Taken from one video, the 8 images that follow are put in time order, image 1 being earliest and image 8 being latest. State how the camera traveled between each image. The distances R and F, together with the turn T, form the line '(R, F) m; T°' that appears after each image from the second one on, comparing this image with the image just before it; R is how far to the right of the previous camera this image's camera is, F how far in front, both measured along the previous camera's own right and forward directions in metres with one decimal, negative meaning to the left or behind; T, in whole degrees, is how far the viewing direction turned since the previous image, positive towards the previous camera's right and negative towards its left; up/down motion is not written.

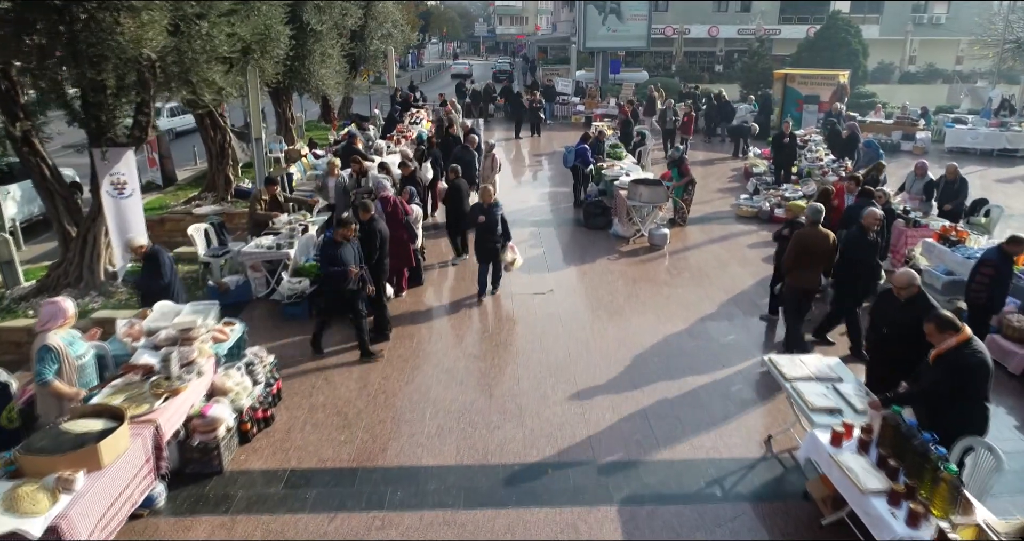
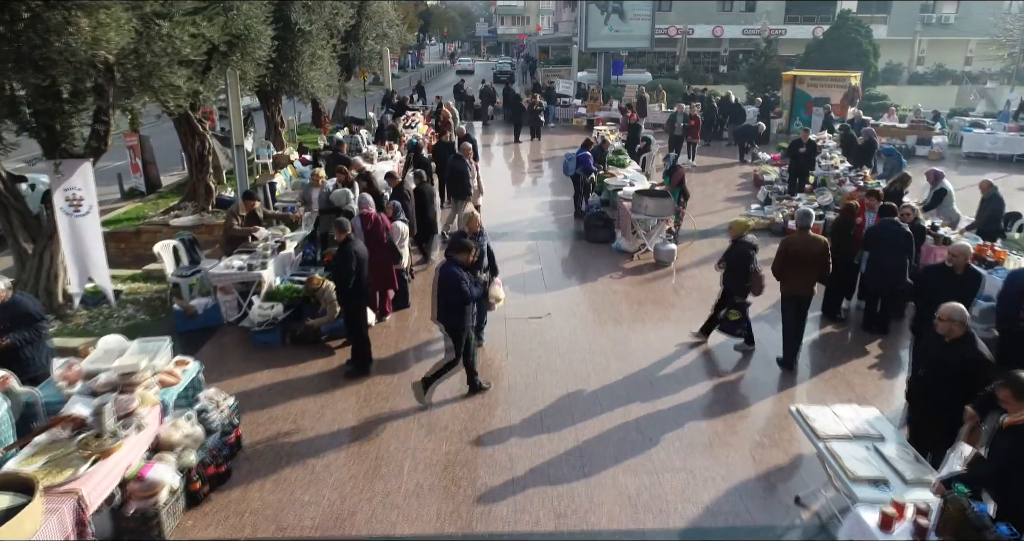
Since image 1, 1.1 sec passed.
(+0.1, +0.8) m; 0°
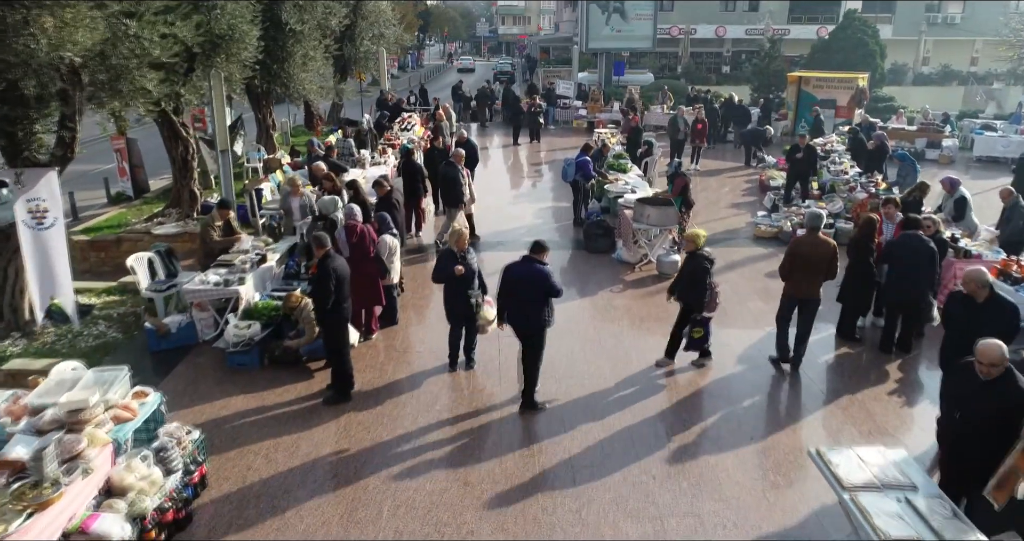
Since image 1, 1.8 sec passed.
(+0.1, +0.5) m; 0°
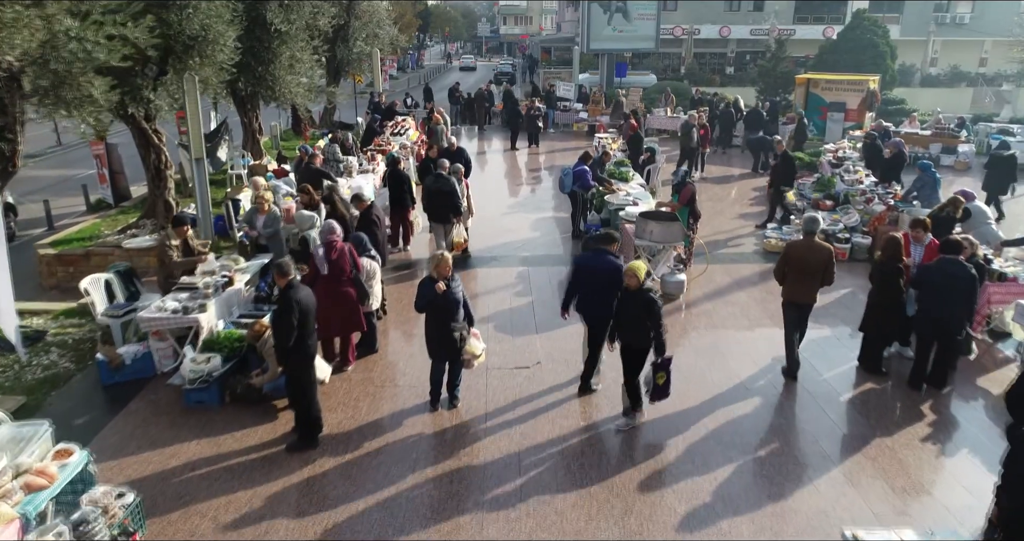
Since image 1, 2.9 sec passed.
(+0.1, +0.7) m; 0°
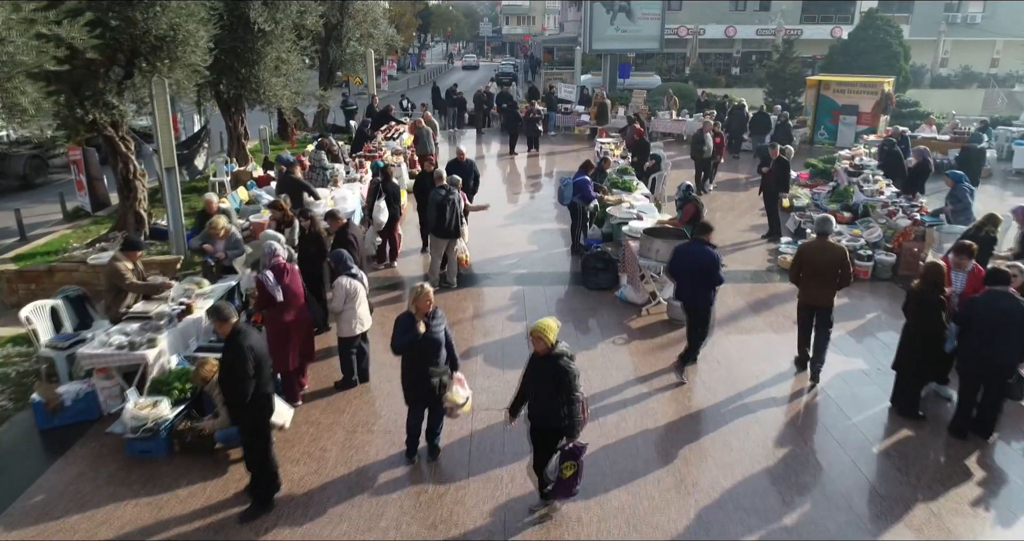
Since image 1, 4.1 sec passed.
(+0.1, +0.8) m; 0°
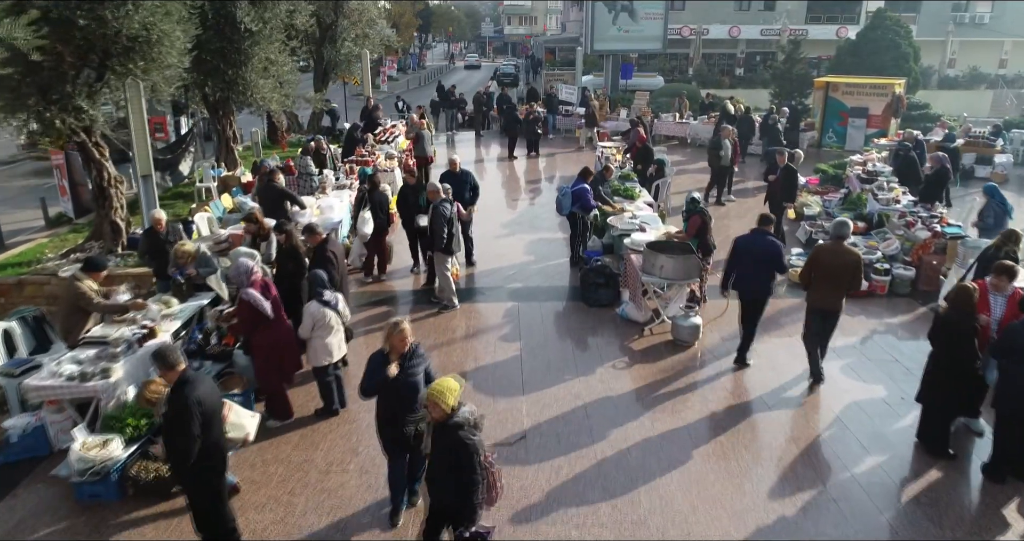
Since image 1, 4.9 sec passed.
(+0.1, +0.6) m; 0°
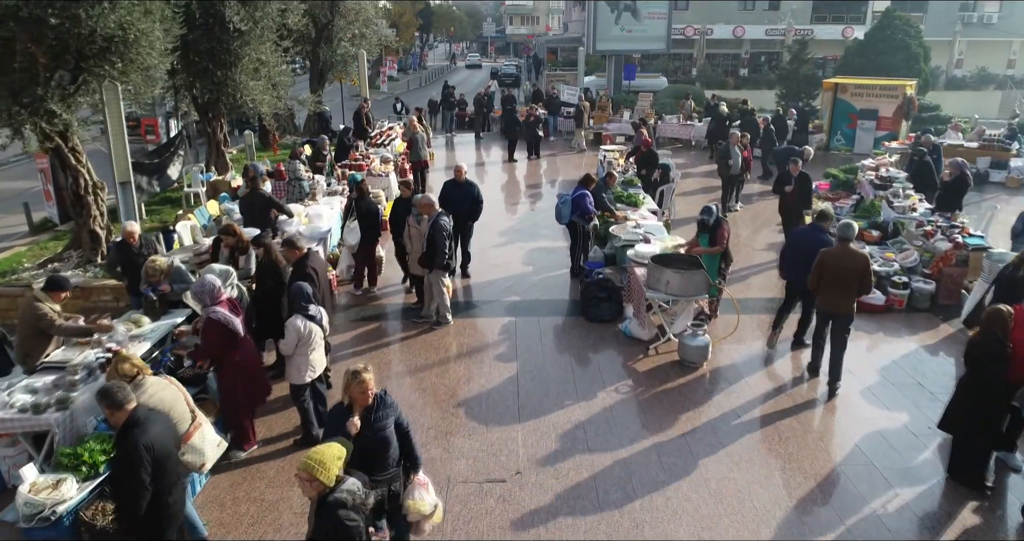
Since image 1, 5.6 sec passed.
(+0.1, +0.5) m; 0°
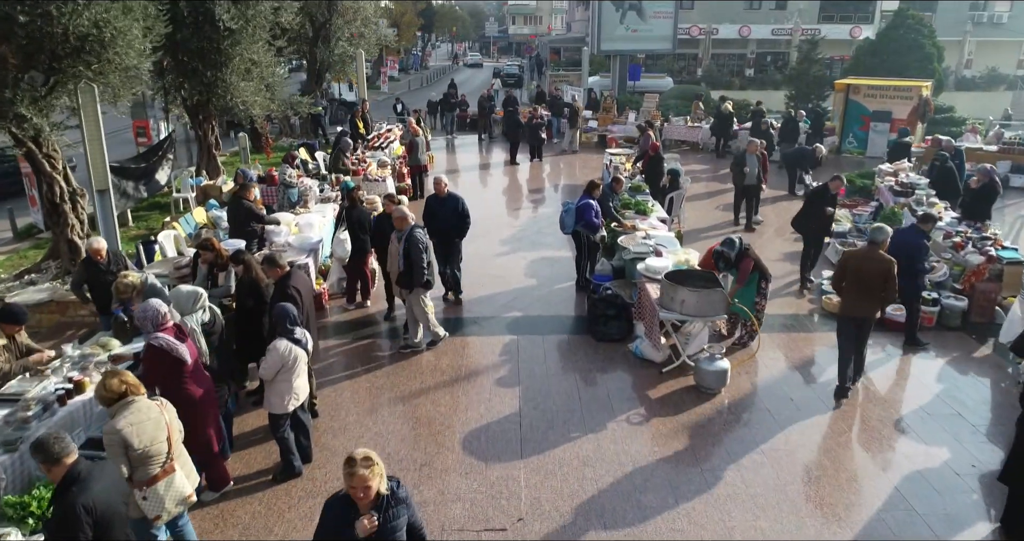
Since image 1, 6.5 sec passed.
(0.0, +0.6) m; 0°
